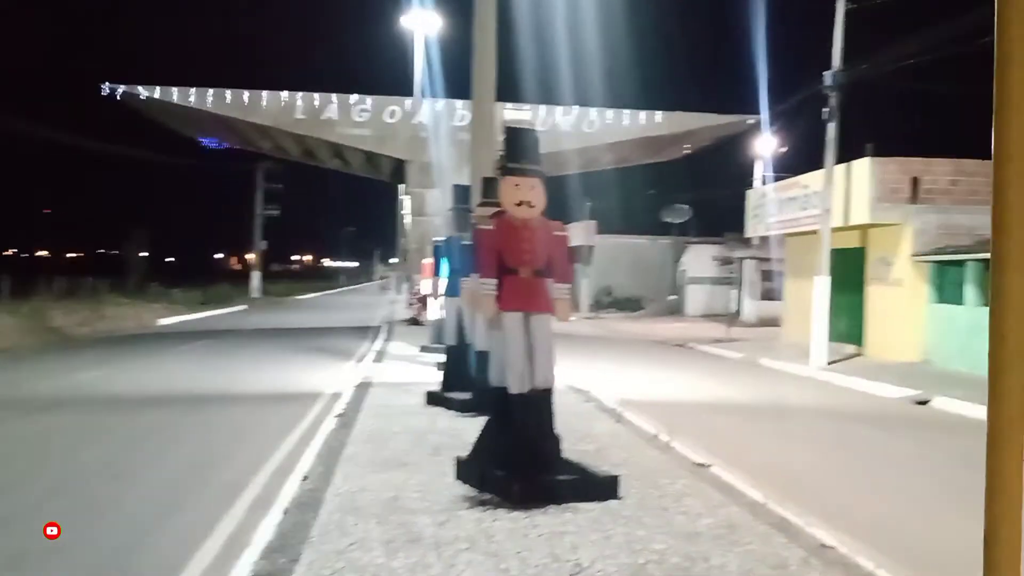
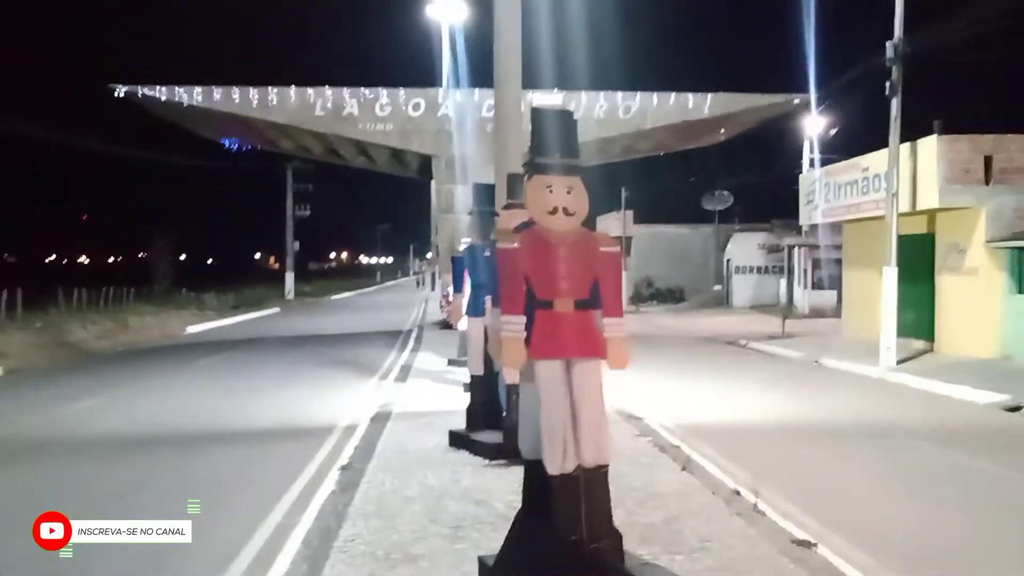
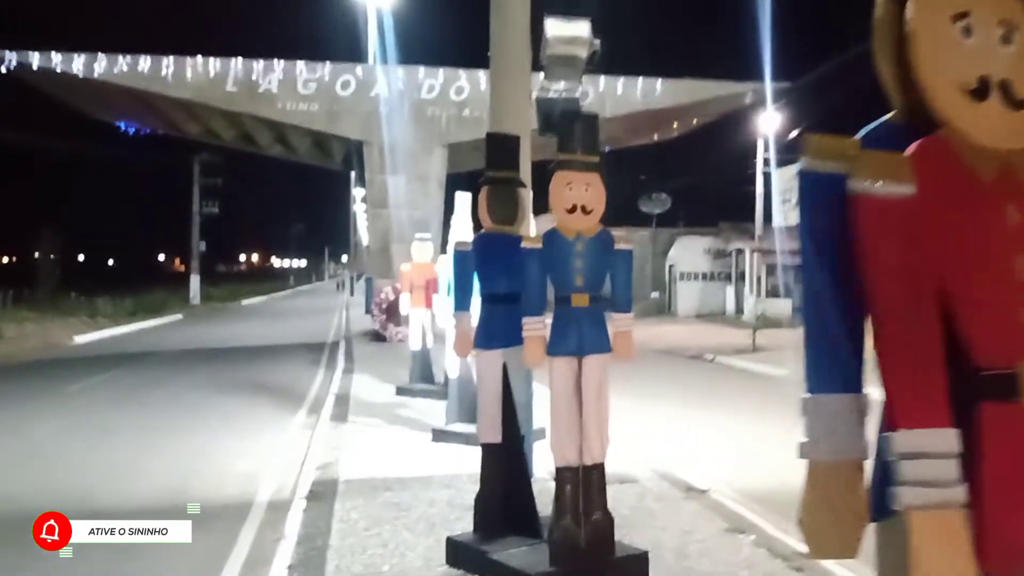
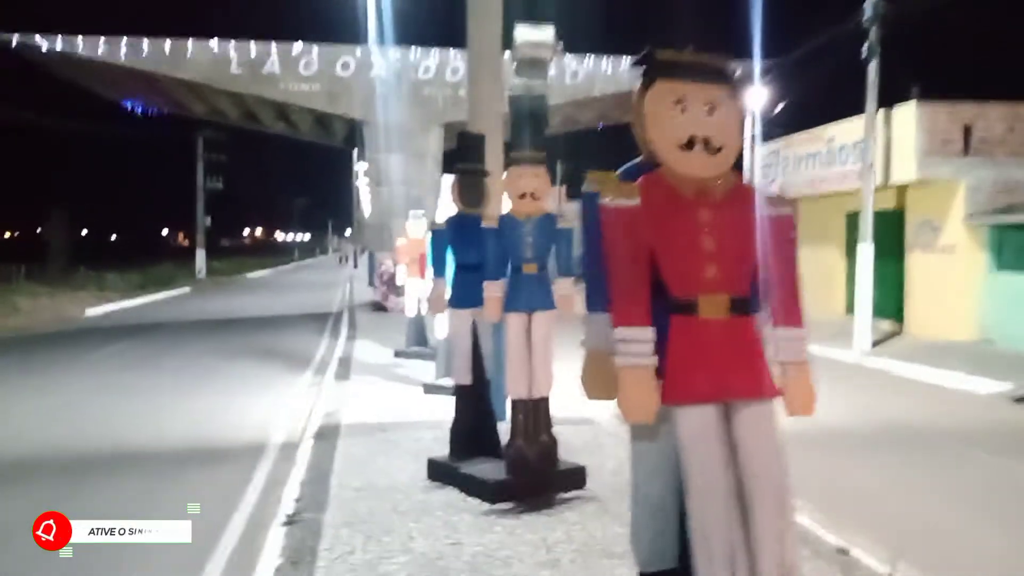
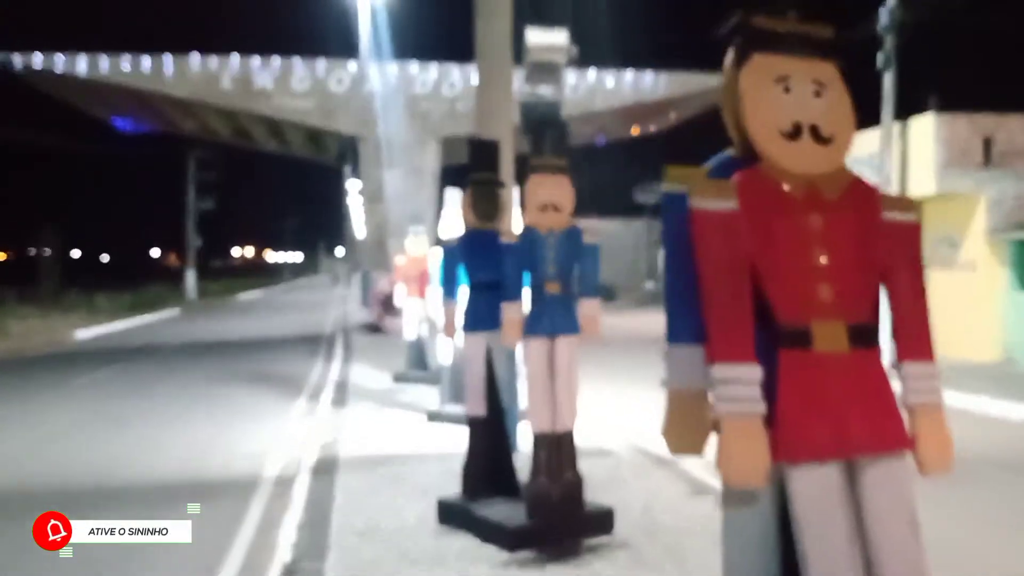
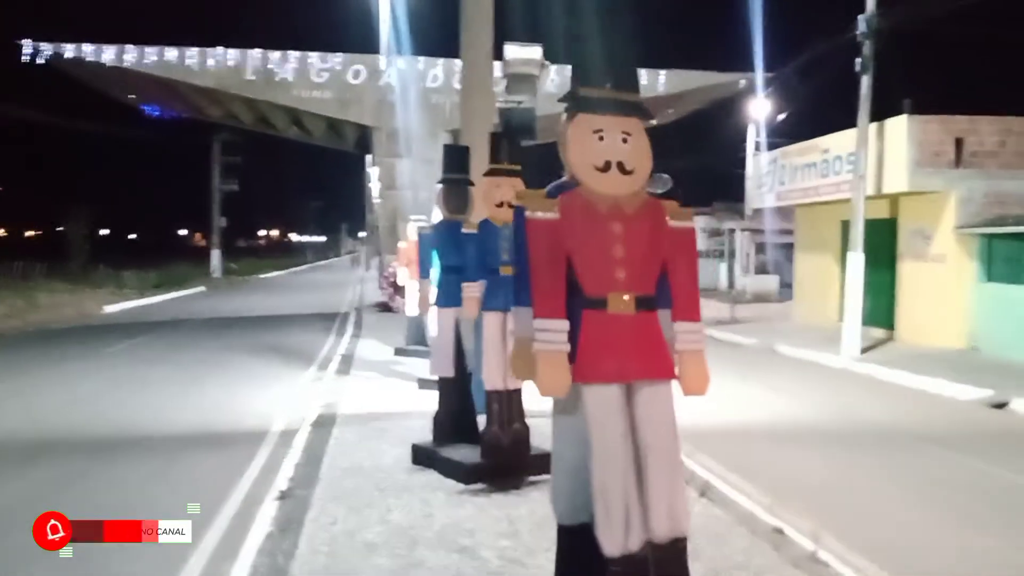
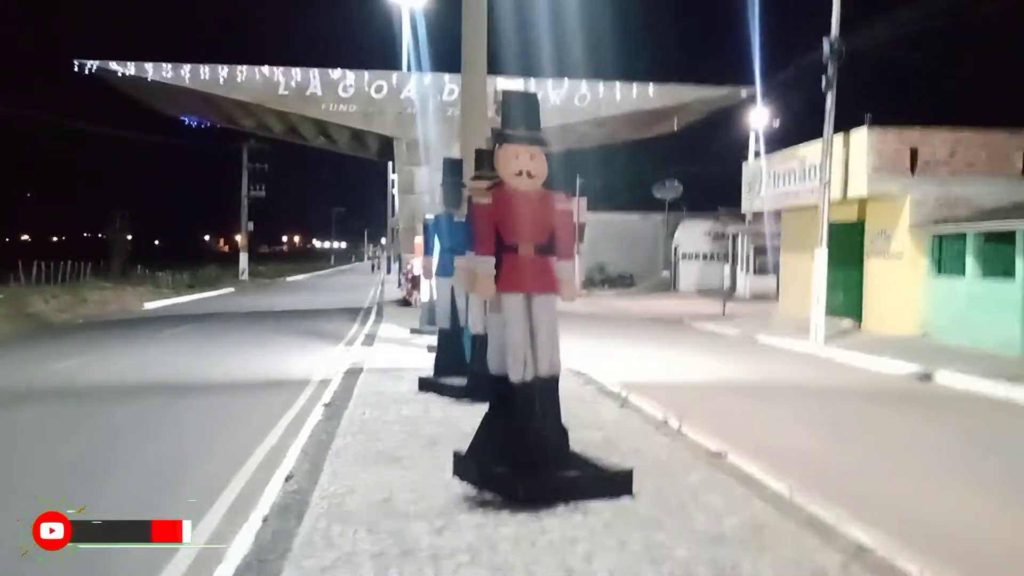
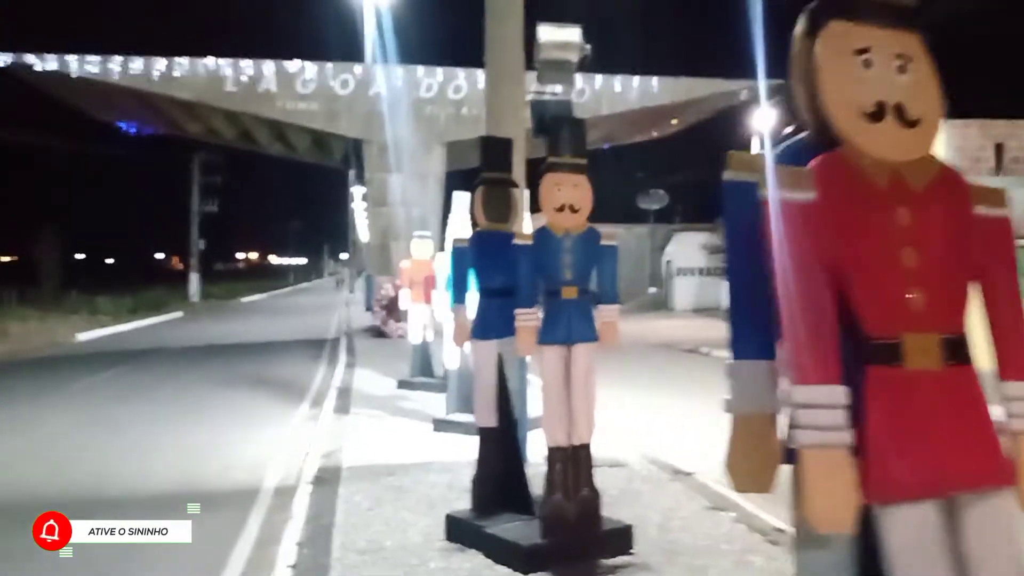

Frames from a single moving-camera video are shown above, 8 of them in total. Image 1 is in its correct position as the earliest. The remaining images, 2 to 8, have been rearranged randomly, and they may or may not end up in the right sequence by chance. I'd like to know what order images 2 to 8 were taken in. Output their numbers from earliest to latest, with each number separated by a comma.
7, 2, 6, 4, 5, 8, 3
